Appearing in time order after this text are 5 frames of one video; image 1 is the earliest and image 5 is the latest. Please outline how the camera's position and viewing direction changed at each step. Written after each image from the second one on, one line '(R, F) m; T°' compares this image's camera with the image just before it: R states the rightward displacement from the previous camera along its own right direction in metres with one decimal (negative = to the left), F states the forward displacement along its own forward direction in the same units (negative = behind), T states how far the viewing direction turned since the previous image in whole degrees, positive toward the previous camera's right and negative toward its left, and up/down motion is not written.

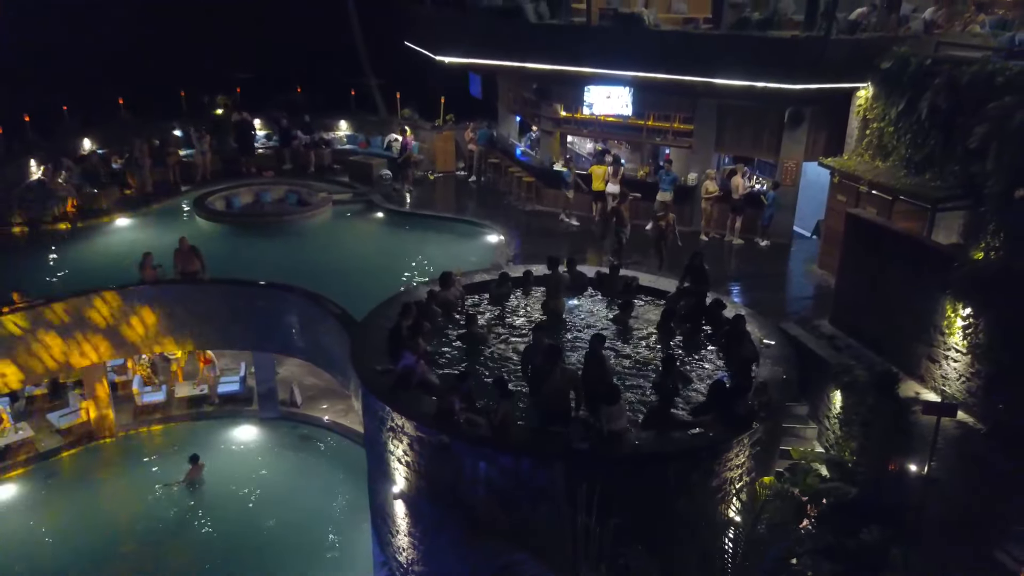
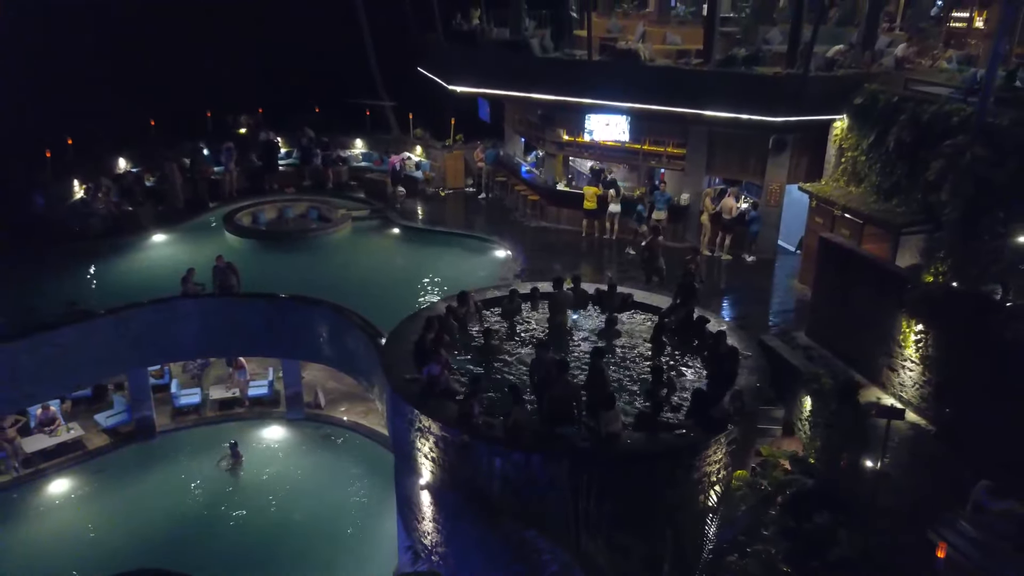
(-0.1, -1.4) m; 0°
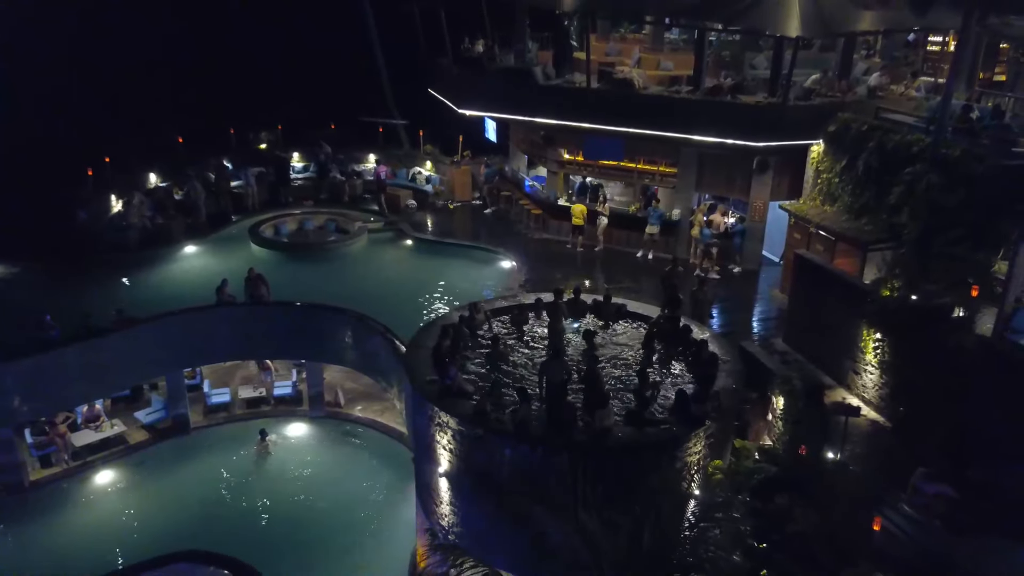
(-0.1, -1.5) m; 0°
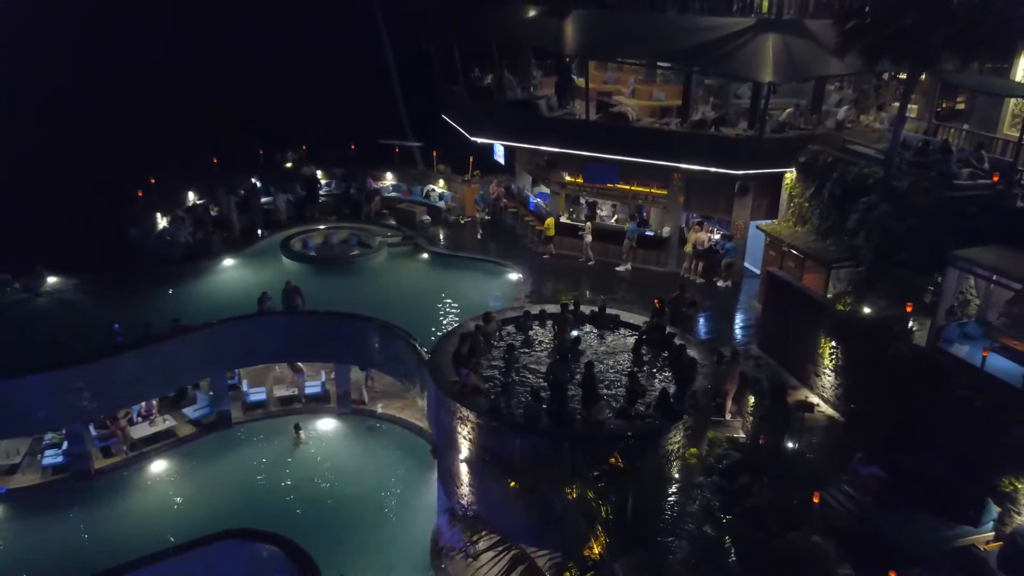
(-0.2, -2.1) m; 0°
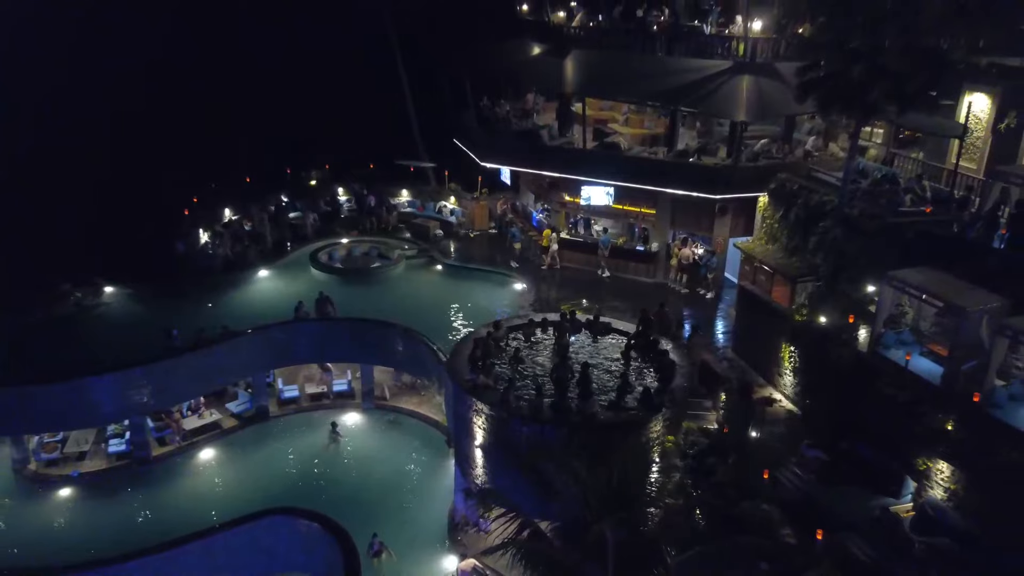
(-0.2, -2.5) m; 0°
